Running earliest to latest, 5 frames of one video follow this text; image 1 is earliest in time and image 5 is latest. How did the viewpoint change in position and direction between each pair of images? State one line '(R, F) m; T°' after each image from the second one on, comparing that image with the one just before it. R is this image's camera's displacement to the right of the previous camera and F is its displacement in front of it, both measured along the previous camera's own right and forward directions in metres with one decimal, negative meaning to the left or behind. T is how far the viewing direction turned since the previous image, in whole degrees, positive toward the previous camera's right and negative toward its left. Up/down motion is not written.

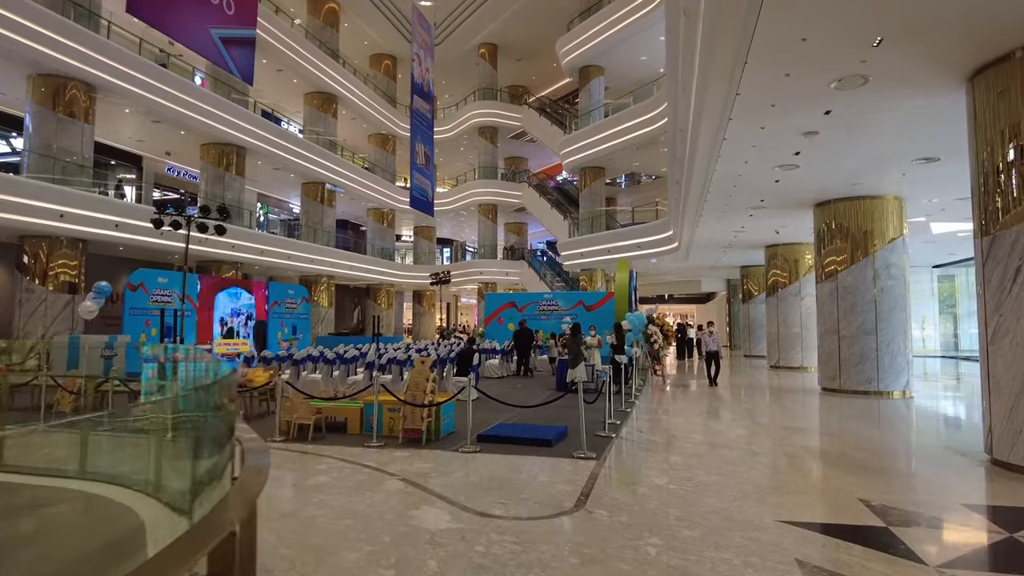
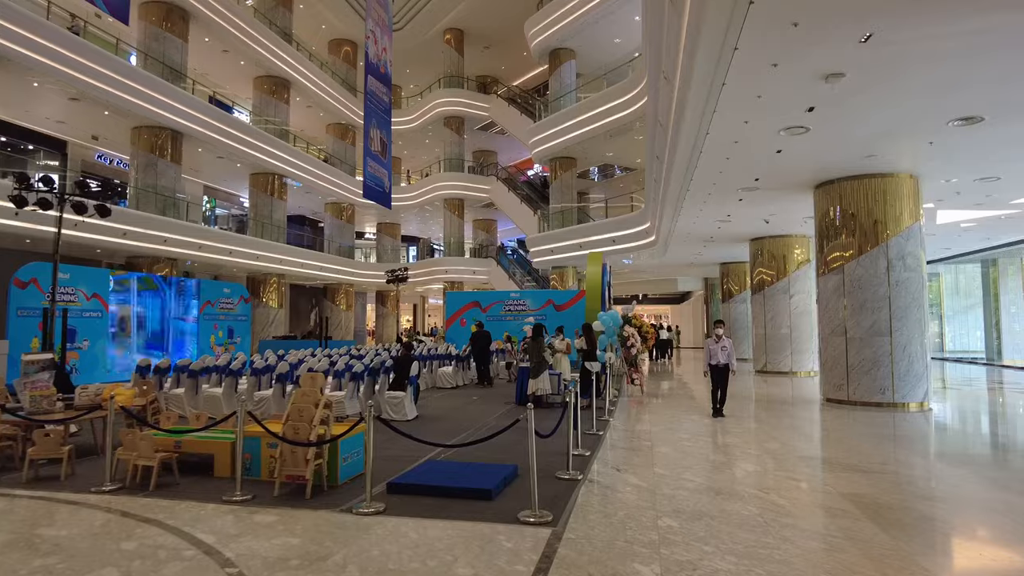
(+0.3, +1.8) m; +2°
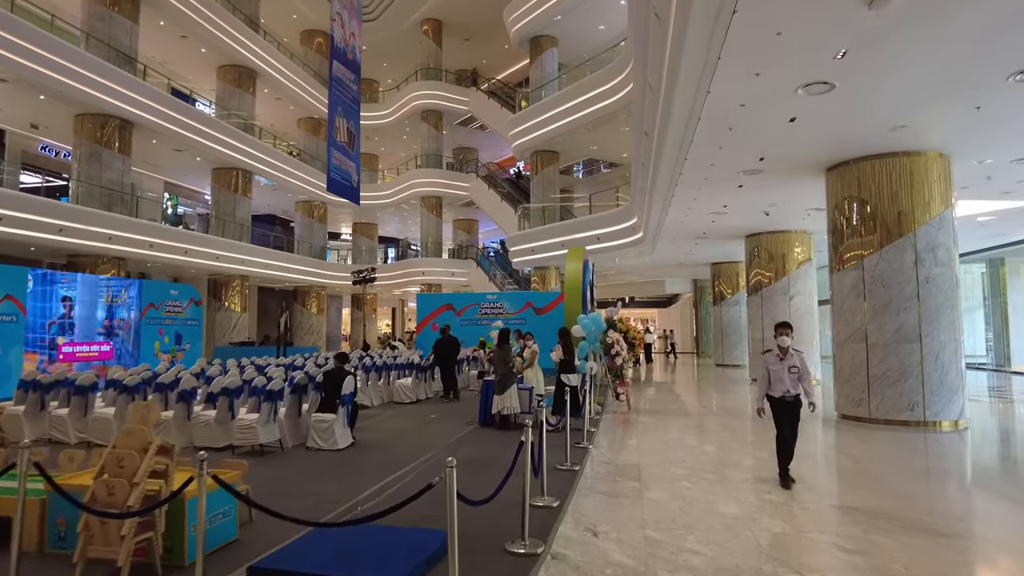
(+0.3, +1.4) m; +1°
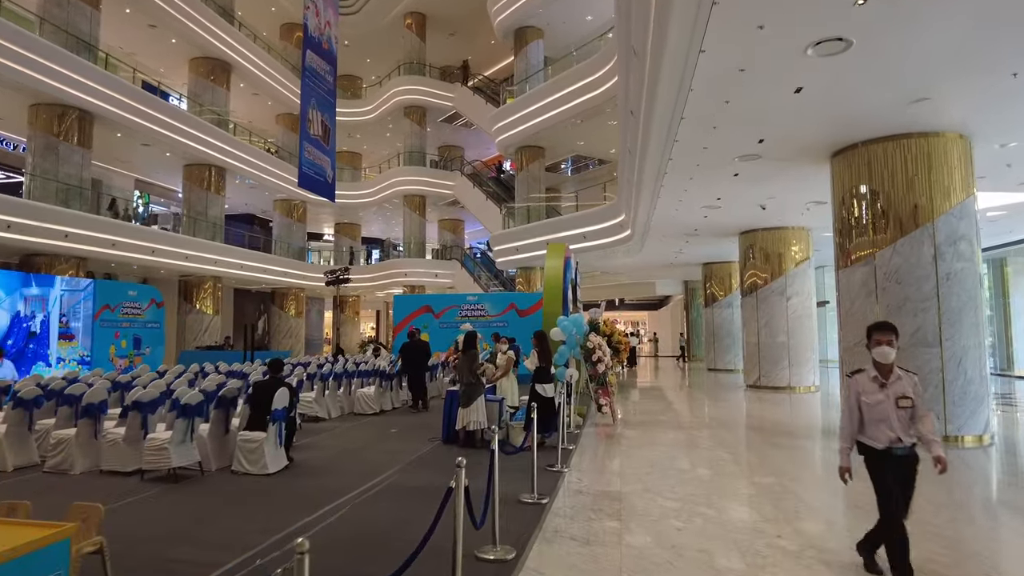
(+0.2, +0.9) m; +1°
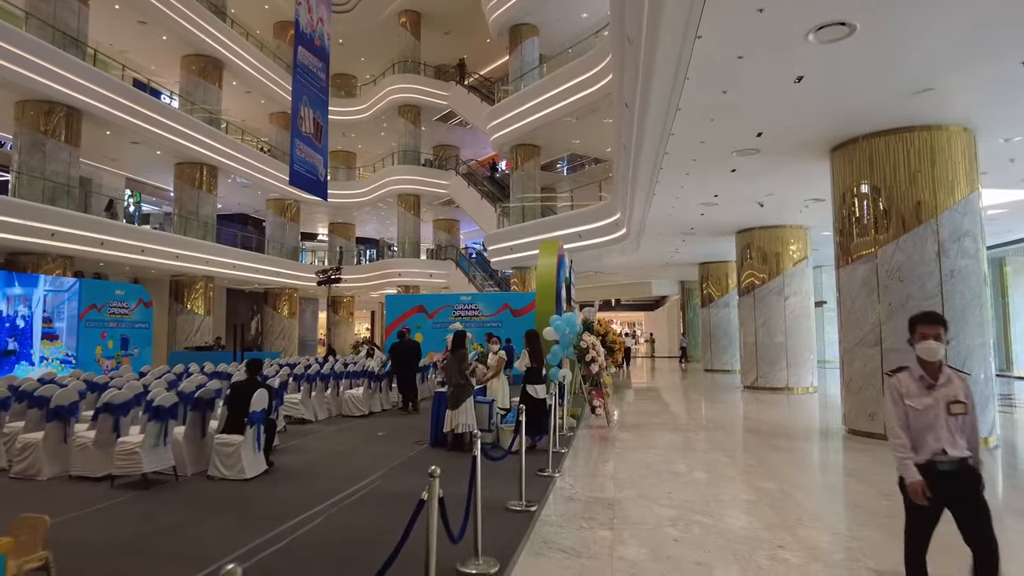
(+0.1, +0.2) m; 0°
